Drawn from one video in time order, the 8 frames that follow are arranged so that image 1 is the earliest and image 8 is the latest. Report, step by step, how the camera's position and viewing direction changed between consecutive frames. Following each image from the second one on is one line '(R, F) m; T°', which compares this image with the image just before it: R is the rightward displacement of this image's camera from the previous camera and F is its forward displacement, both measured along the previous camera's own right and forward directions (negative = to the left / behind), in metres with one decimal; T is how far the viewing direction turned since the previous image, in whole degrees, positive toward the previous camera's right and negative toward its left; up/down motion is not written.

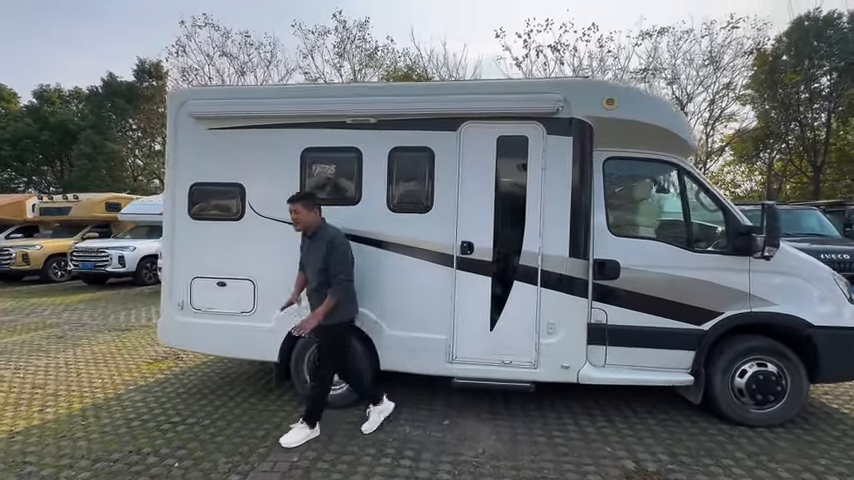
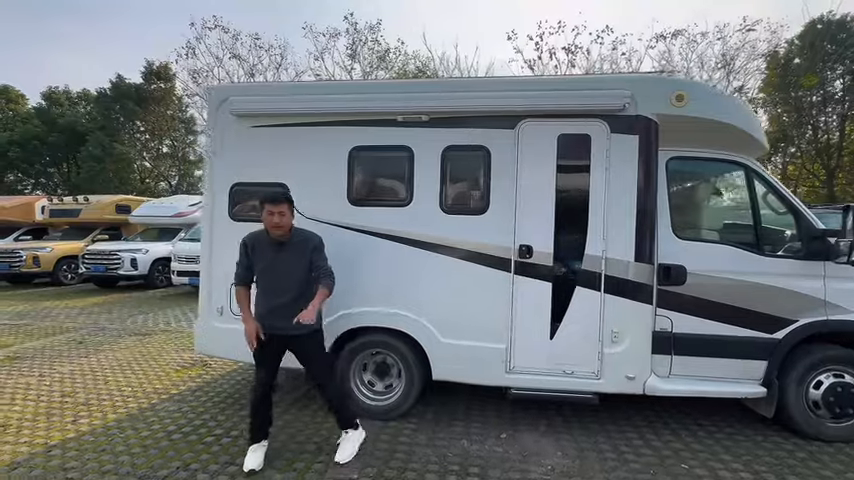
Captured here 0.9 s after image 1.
(-0.6, +0.2) m; 0°
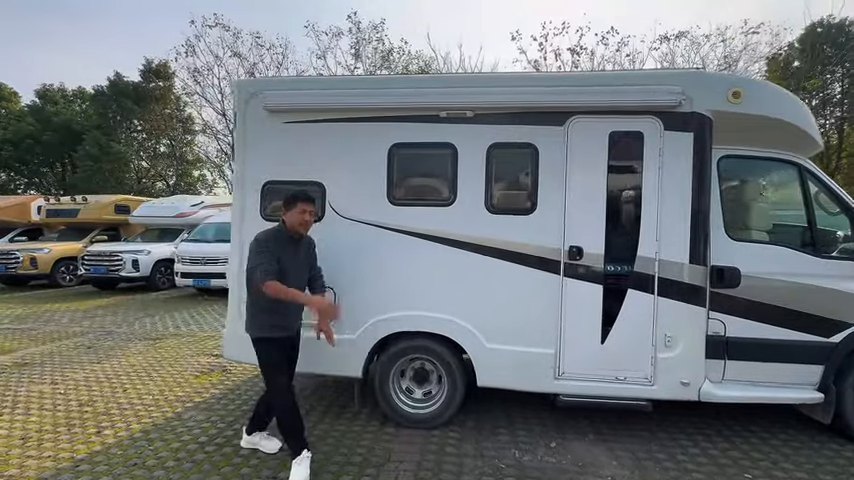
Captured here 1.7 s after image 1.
(-0.6, +0.2) m; +1°
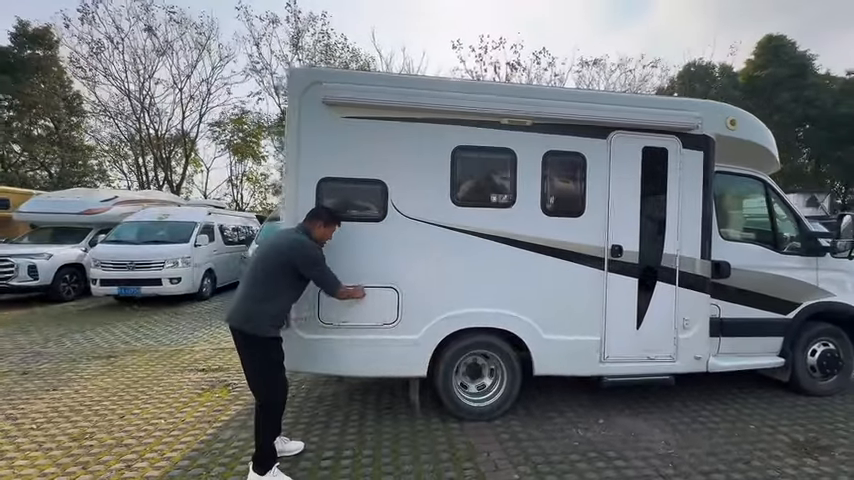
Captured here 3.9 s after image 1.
(-1.8, +0.1) m; +13°
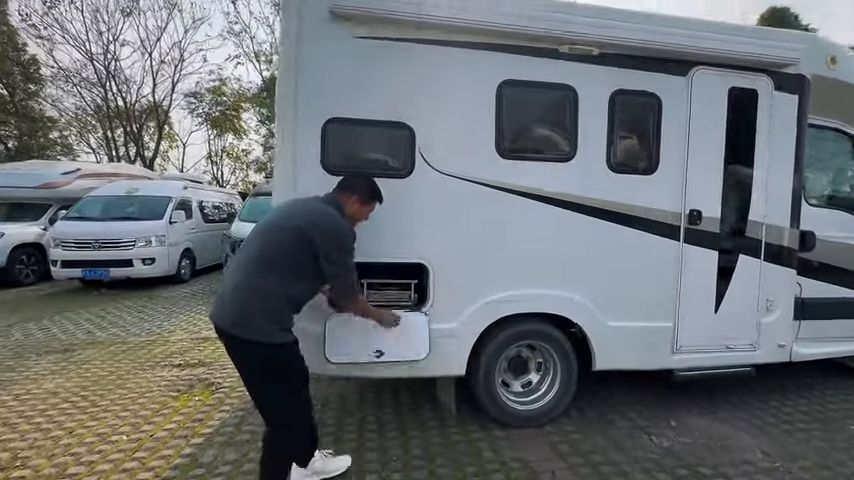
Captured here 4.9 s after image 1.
(-0.5, +1.0) m; +2°
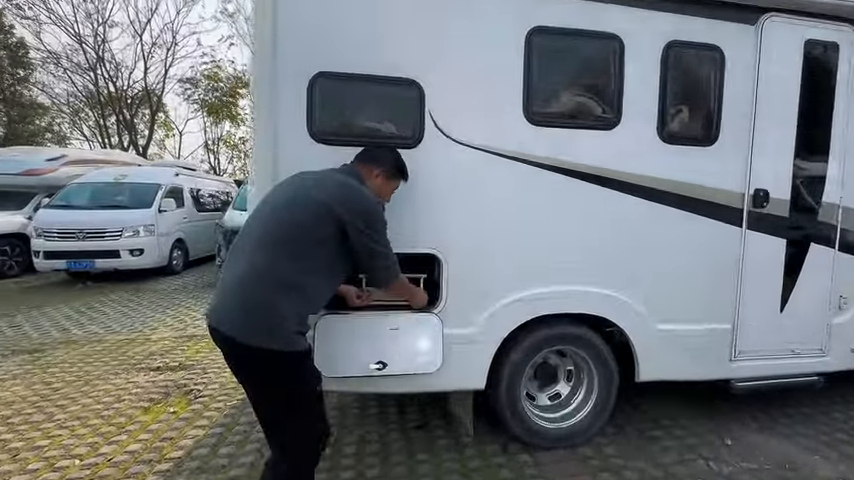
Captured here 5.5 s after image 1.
(-0.1, +0.6) m; 0°
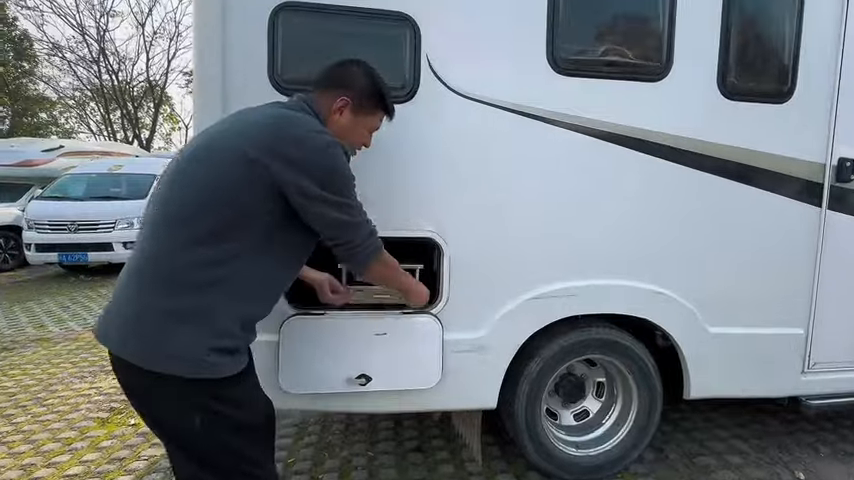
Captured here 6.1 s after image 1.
(+0.1, +0.6) m; -1°
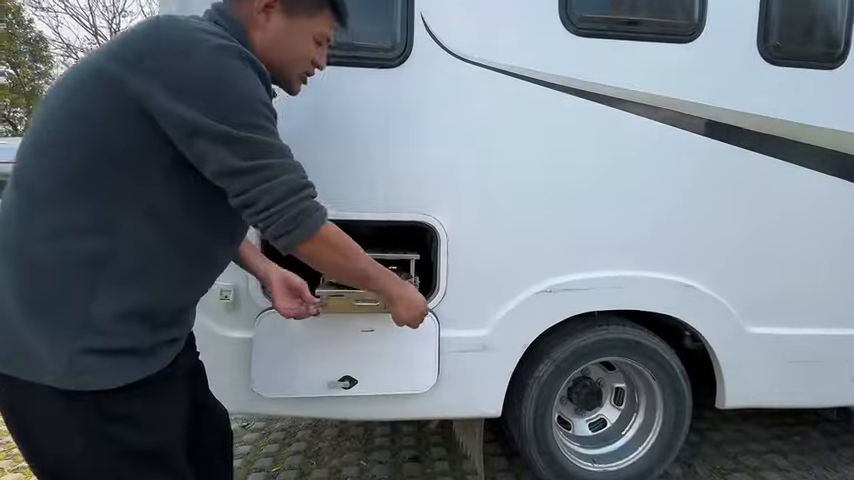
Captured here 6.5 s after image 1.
(+0.1, +0.3) m; -2°
